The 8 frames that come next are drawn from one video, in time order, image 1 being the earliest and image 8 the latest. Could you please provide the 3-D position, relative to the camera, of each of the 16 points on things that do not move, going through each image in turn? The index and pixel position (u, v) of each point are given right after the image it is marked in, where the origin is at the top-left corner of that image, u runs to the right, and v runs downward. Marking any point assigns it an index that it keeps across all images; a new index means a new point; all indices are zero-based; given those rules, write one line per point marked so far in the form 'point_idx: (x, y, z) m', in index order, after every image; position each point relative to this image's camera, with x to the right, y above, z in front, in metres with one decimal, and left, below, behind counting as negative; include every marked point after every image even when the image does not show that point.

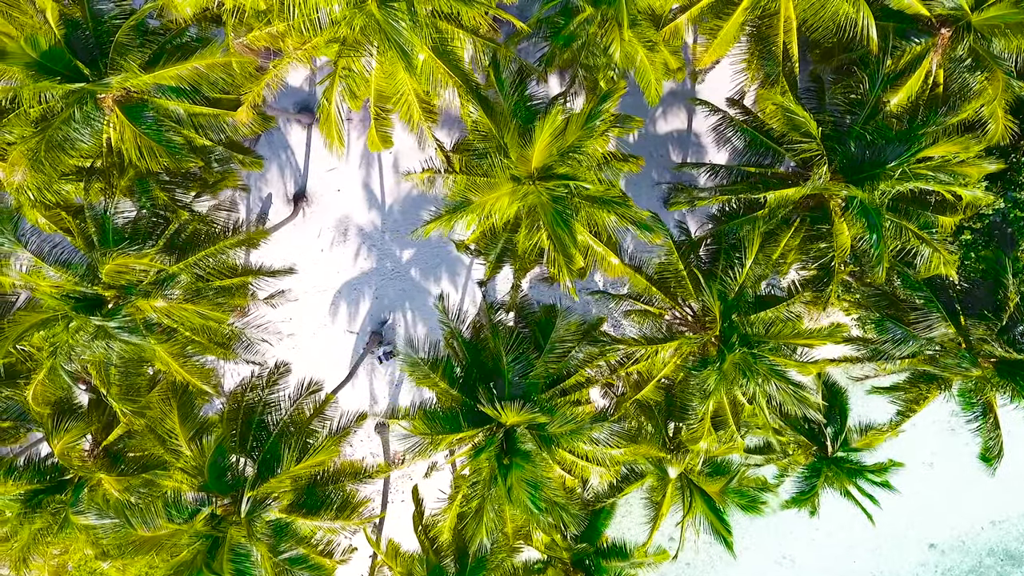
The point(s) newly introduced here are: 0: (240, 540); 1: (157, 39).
0: (-5.4, -5.2, +7.8) m
1: (-7.0, +4.9, +7.3) m
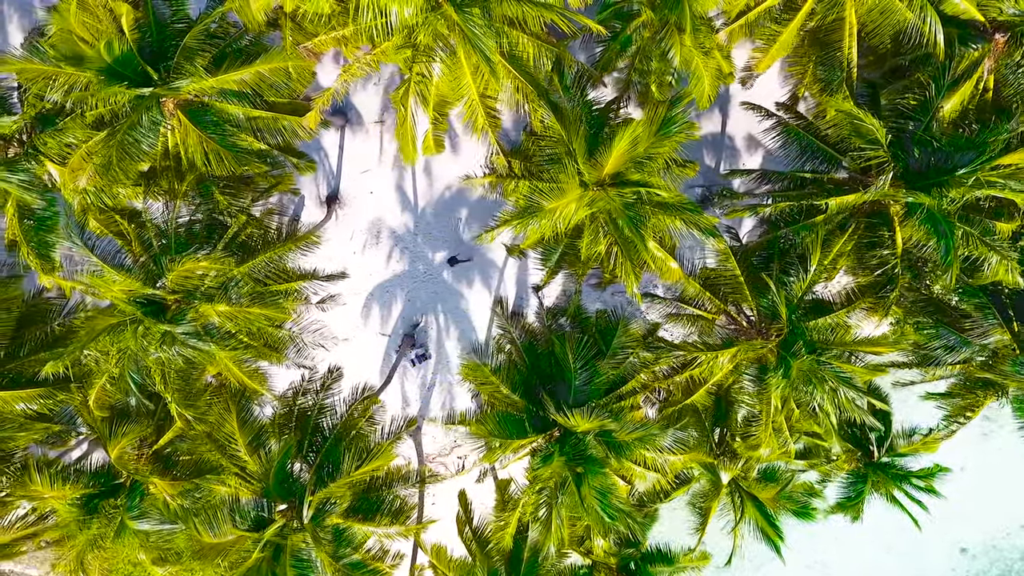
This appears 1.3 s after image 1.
0: (-4.2, -5.3, +7.8) m
1: (-5.7, +4.8, +7.3) m
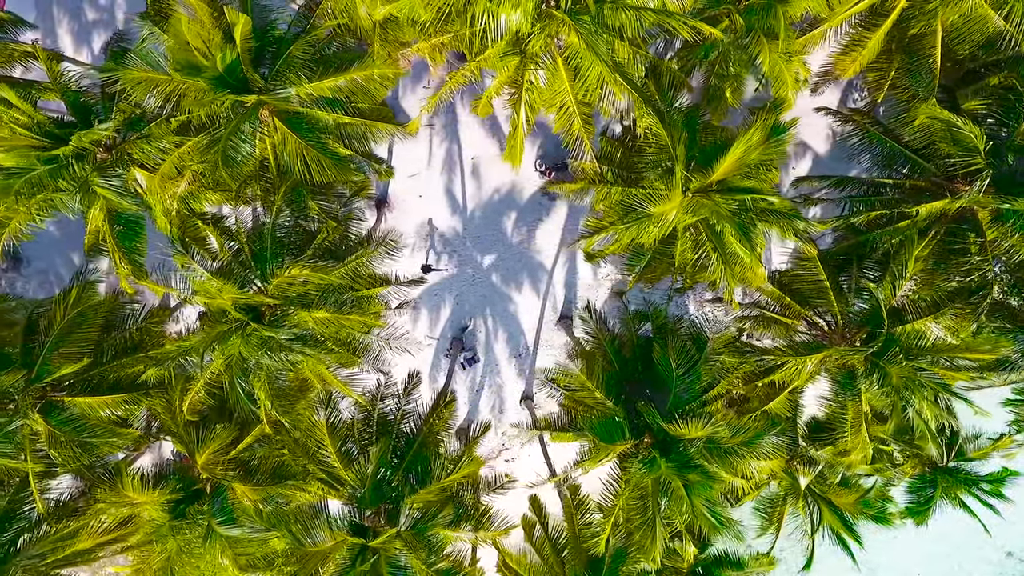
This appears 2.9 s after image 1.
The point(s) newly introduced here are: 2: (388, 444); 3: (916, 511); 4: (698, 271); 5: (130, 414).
0: (-2.3, -5.4, +7.8) m
1: (-3.9, +4.7, +7.3) m
2: (-2.6, -3.4, +8.2) m
3: (+10.1, -5.6, +9.5) m
4: (+3.9, +0.3, +7.9) m
5: (-8.4, -2.7, +8.3) m
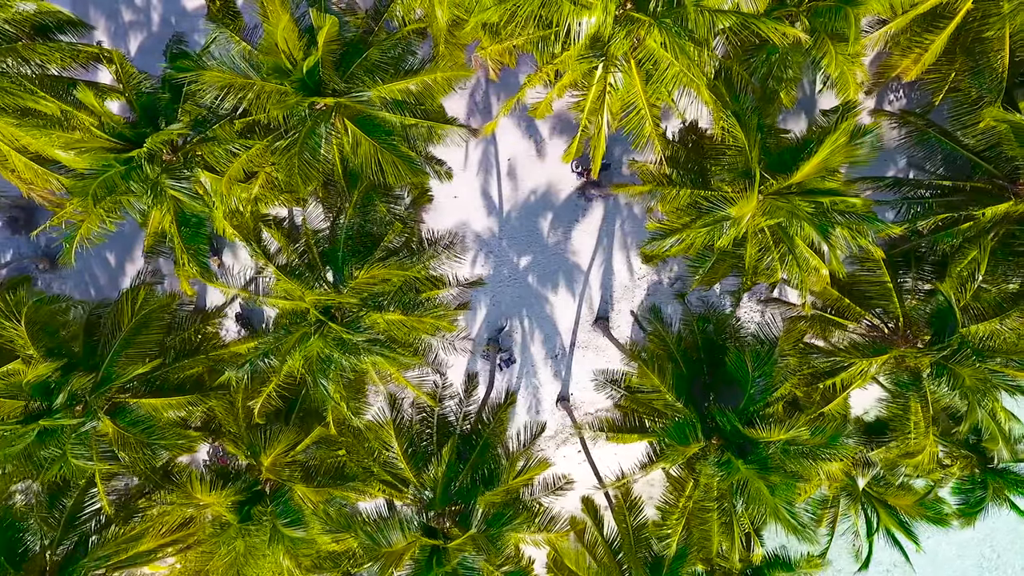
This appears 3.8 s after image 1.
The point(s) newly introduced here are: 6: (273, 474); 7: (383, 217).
0: (-0.9, -5.4, +7.8) m
1: (-2.5, +4.7, +7.3) m
2: (-1.2, -3.4, +8.2) m
3: (+11.5, -5.6, +9.5) m
4: (+5.3, +0.3, +8.0) m
5: (-7.0, -2.8, +8.3) m
6: (-5.2, -4.0, +8.2) m
7: (-2.7, +1.5, +8.1) m
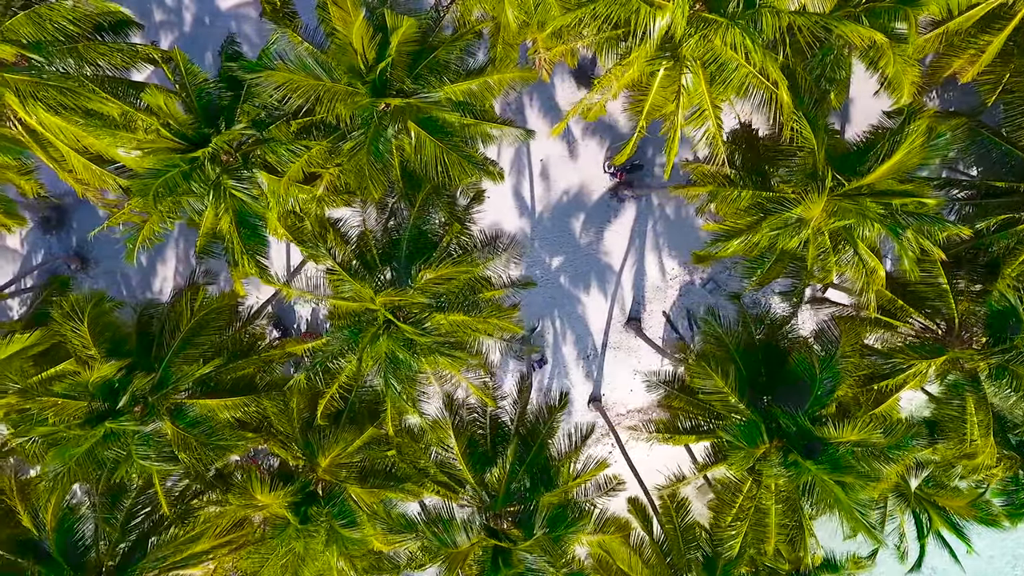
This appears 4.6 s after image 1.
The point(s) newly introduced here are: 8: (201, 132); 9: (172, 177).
0: (+0.3, -5.5, +7.8) m
1: (-1.2, +4.7, +7.3) m
2: (0.0, -3.5, +8.2) m
3: (+12.7, -5.7, +9.5) m
4: (+6.5, +0.3, +8.0) m
5: (-5.7, -2.8, +8.3) m
6: (-3.9, -4.0, +8.2) m
7: (-1.4, +1.5, +8.0) m
8: (-6.2, +3.2, +7.6) m
9: (-6.6, +2.2, +7.4) m
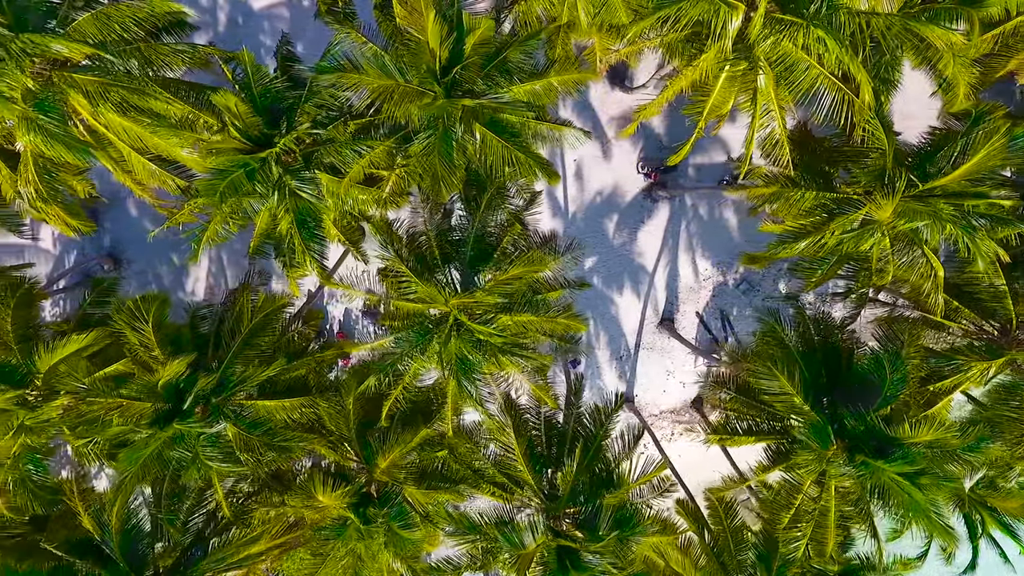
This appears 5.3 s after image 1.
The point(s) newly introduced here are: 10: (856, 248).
0: (+1.6, -5.5, +7.8) m
1: (+0.1, +4.6, +7.3) m
2: (+1.3, -3.5, +8.2) m
3: (+14.0, -5.7, +9.5) m
4: (+7.8, +0.3, +7.9) m
5: (-4.5, -2.8, +8.3) m
6: (-2.7, -4.0, +8.2) m
7: (-0.2, +1.5, +8.0) m
8: (-4.9, +3.1, +7.6) m
9: (-5.3, +2.1, +7.4) m
10: (+6.8, +0.8, +7.5) m
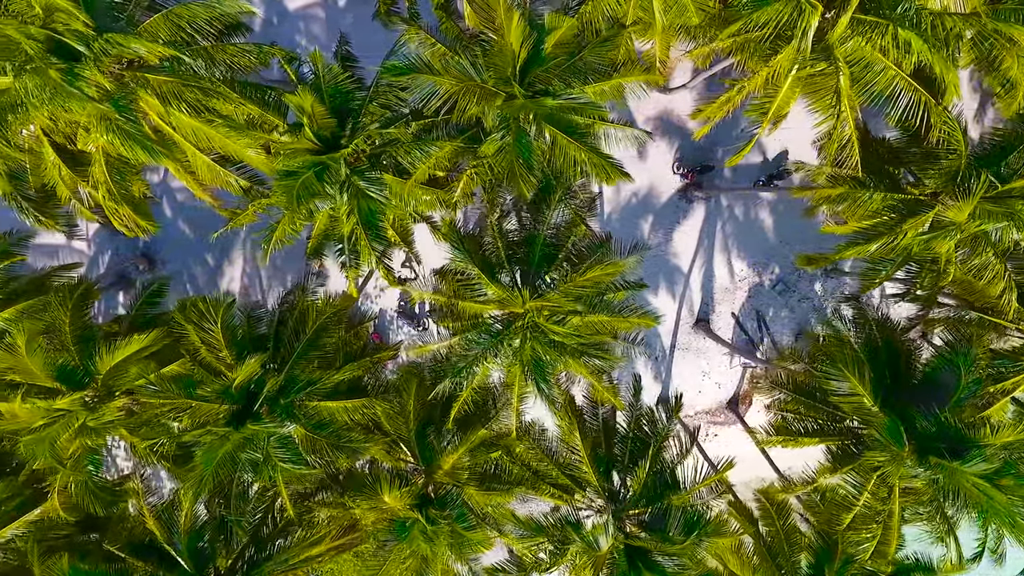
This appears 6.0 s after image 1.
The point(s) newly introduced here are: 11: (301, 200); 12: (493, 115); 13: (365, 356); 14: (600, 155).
0: (+3.0, -5.5, +7.8) m
1: (+1.4, +4.6, +7.3) m
2: (+2.7, -3.5, +8.2) m
3: (+15.3, -5.7, +9.5) m
4: (+9.2, +0.2, +7.9) m
5: (-3.1, -2.8, +8.3) m
6: (-1.3, -4.0, +8.2) m
7: (+1.2, +1.4, +8.0) m
8: (-3.6, +3.1, +7.6) m
9: (-4.0, +2.1, +7.4) m
10: (+8.2, +0.8, +7.5) m
11: (-4.2, +1.7, +7.4) m
12: (-0.5, +3.3, +7.3) m
13: (-3.2, -1.5, +8.5) m
14: (+1.6, +2.6, +7.6) m
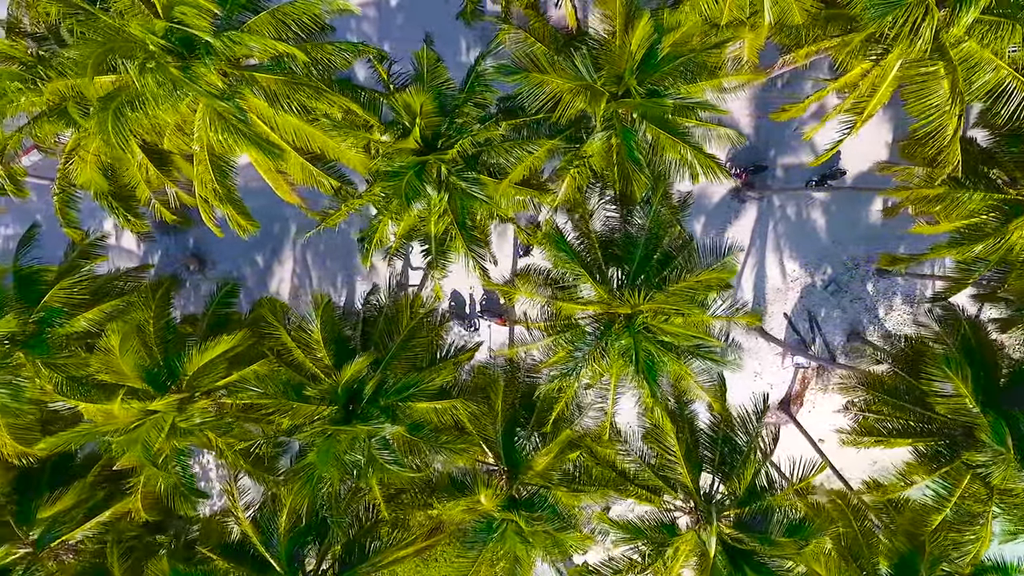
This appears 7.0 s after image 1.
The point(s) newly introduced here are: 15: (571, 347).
0: (+4.9, -5.5, +7.7) m
1: (+3.4, +4.6, +7.3) m
2: (+4.6, -3.5, +8.1) m
3: (+17.3, -5.7, +9.5) m
4: (+11.2, +0.2, +7.9) m
5: (-1.1, -2.8, +8.2) m
6: (+0.7, -4.1, +8.1) m
7: (+3.2, +1.4, +8.0) m
8: (-1.6, +3.1, +7.6) m
9: (-2.0, +2.1, +7.3) m
10: (+10.2, +0.7, +7.5) m
11: (-2.2, +1.7, +7.4) m
12: (+1.5, +3.3, +7.3) m
13: (-1.2, -1.5, +8.5) m
14: (+3.5, +2.6, +7.6) m
15: (+1.1, -1.2, +7.7) m
